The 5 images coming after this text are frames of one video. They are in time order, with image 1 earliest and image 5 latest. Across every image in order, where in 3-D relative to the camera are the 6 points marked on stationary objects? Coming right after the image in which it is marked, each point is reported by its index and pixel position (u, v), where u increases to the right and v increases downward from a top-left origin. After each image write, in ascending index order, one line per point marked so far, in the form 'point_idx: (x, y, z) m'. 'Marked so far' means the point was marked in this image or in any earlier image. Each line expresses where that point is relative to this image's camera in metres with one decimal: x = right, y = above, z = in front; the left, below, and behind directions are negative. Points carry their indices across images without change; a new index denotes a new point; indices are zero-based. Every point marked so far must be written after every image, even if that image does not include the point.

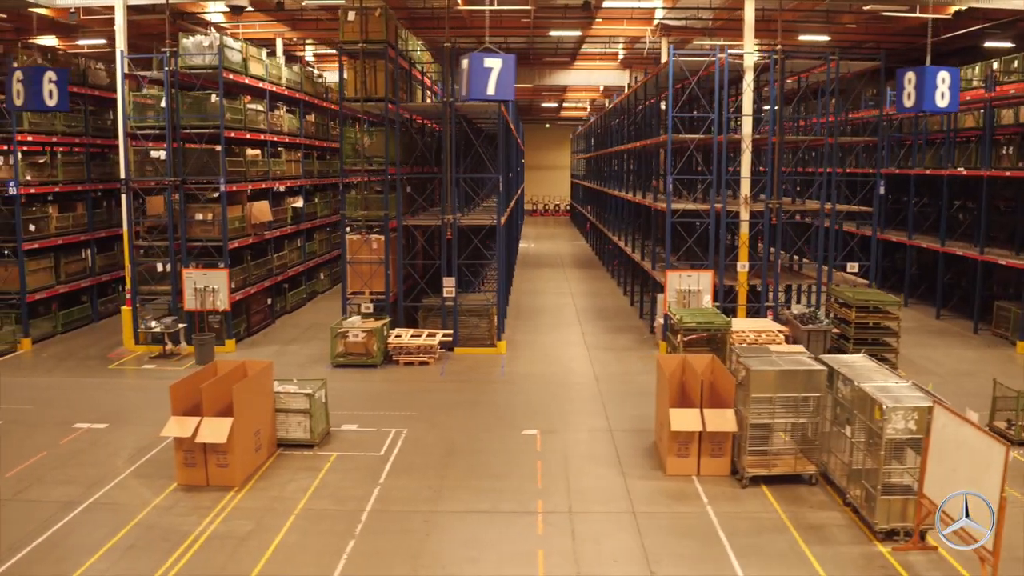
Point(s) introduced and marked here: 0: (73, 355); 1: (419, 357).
0: (-8.5, -1.3, +15.6) m
1: (-1.7, -1.3, +14.6) m
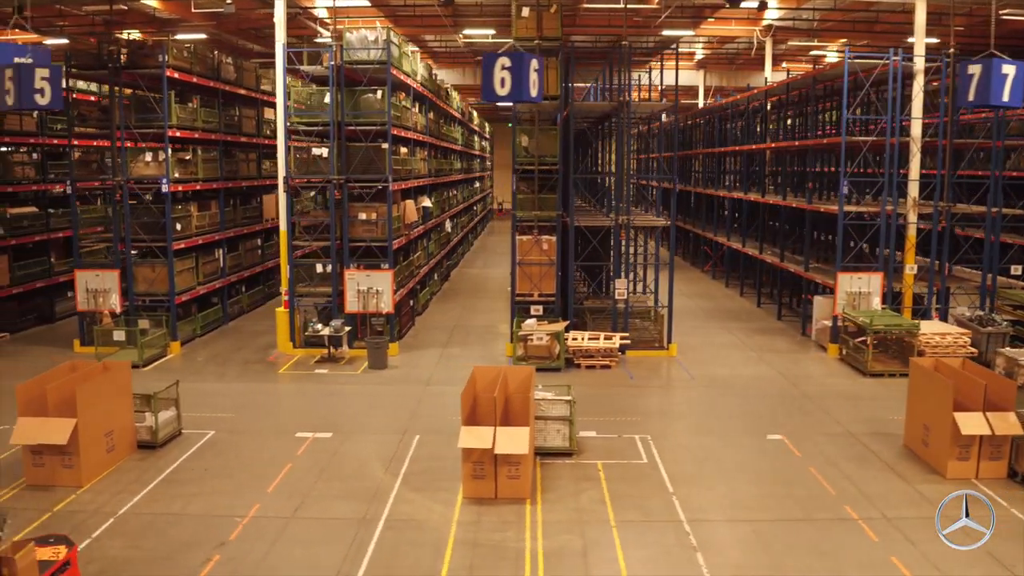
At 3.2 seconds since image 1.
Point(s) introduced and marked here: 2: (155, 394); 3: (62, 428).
0: (-5.3, -1.3, +15.0) m
1: (+1.6, -1.3, +14.4) m
2: (-4.9, -1.5, +11.0) m
3: (-5.4, -1.7, +9.6) m
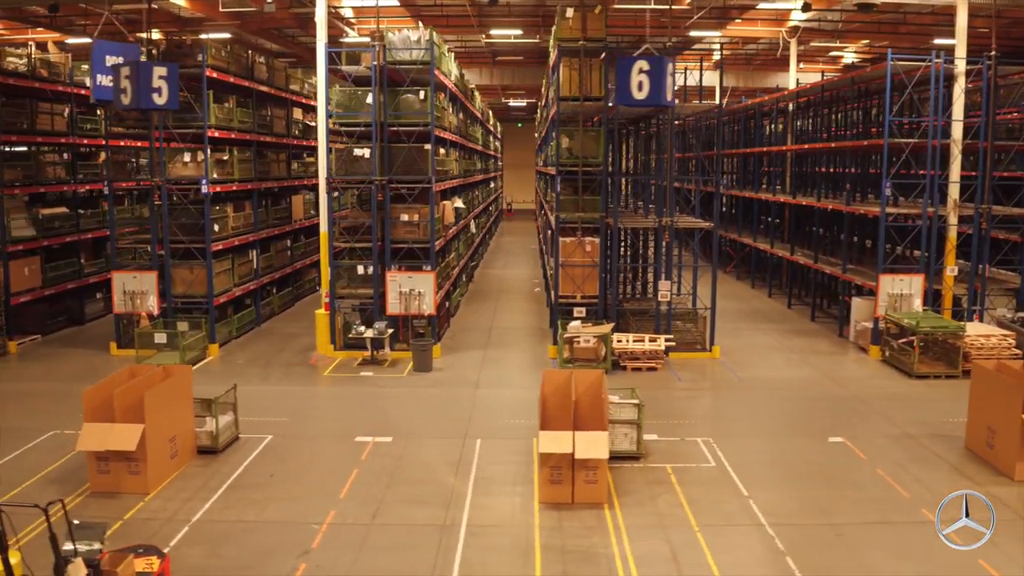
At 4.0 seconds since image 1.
0: (-4.5, -1.4, +14.9) m
1: (+2.4, -1.3, +14.4) m
2: (-4.0, -1.5, +10.8) m
3: (-4.5, -1.7, +9.4) m
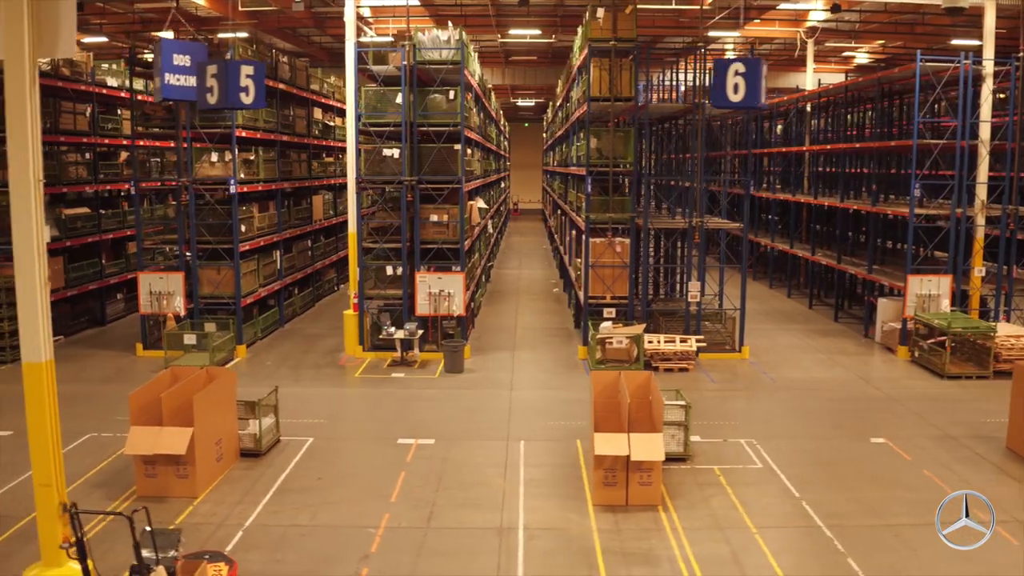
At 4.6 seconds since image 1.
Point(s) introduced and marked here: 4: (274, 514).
0: (-3.9, -1.4, +14.8) m
1: (+3.0, -1.3, +14.3) m
2: (-3.4, -1.5, +10.8) m
3: (-3.9, -1.7, +9.3) m
4: (-2.8, -2.6, +9.2) m
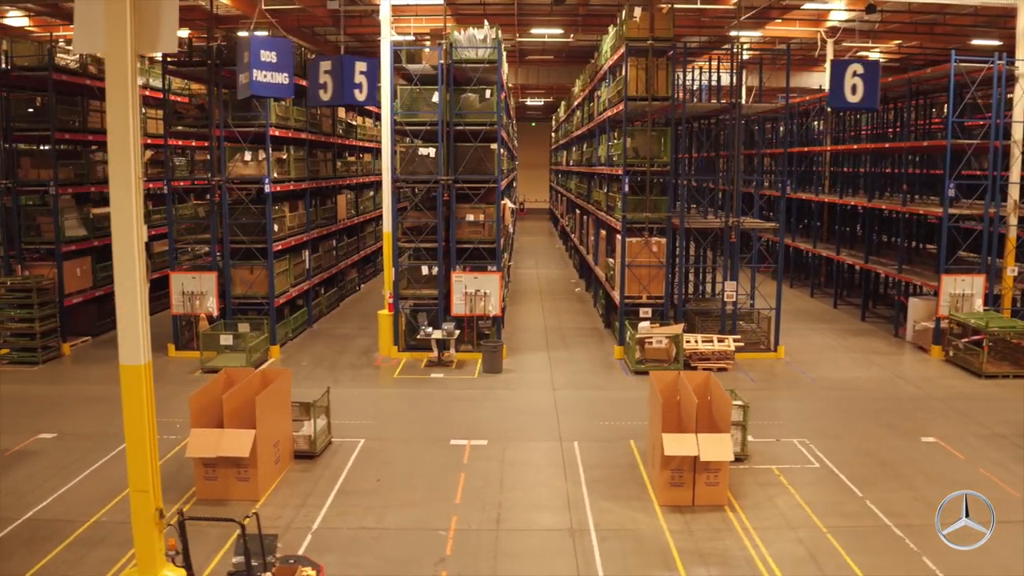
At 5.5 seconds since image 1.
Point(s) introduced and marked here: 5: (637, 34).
0: (-3.3, -1.4, +14.7) m
1: (+3.7, -1.3, +14.3) m
2: (-2.7, -1.5, +10.6) m
3: (-3.1, -1.8, +9.2) m
4: (-2.0, -2.6, +9.1) m
5: (+2.3, +4.6, +14.5) m
